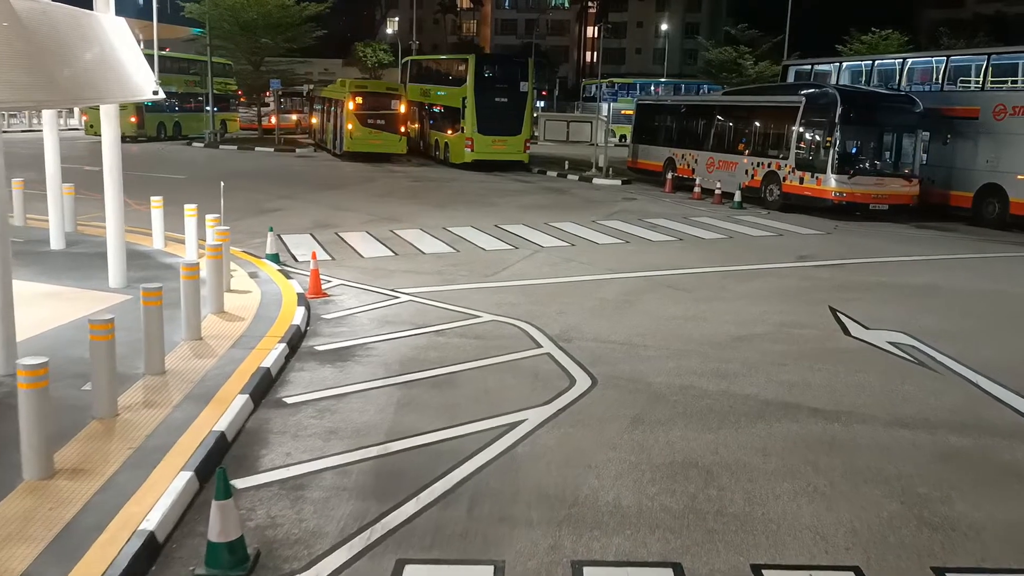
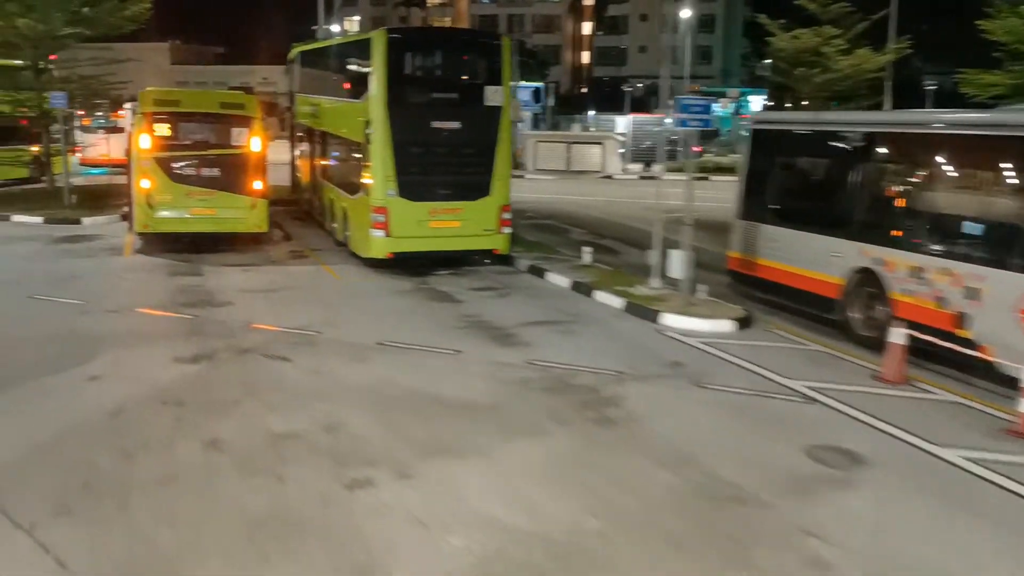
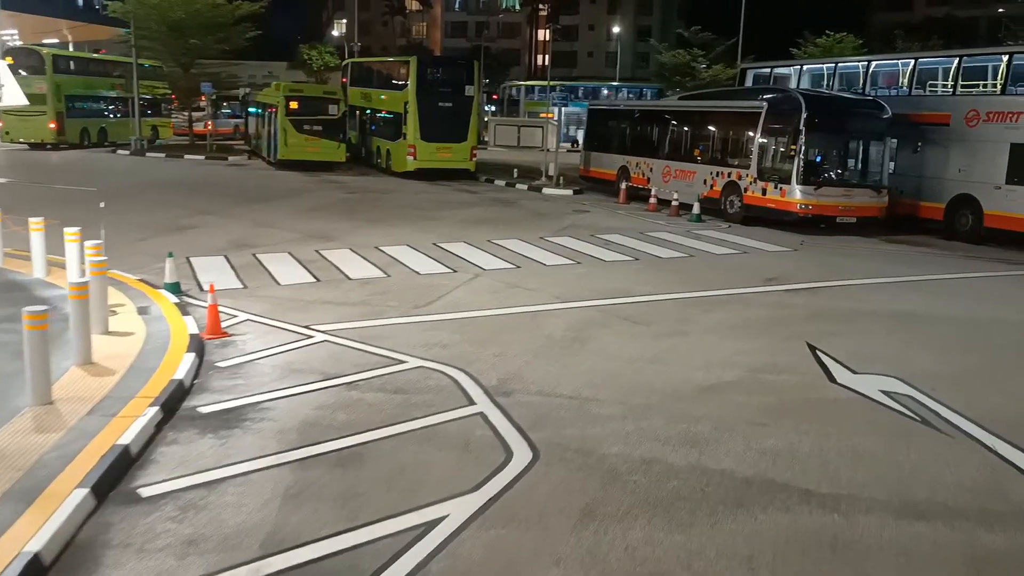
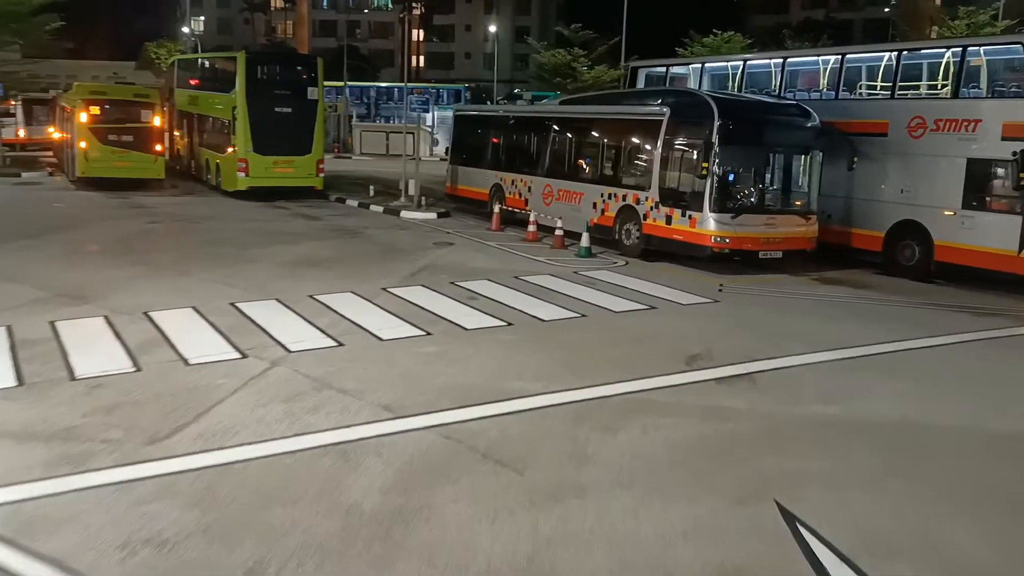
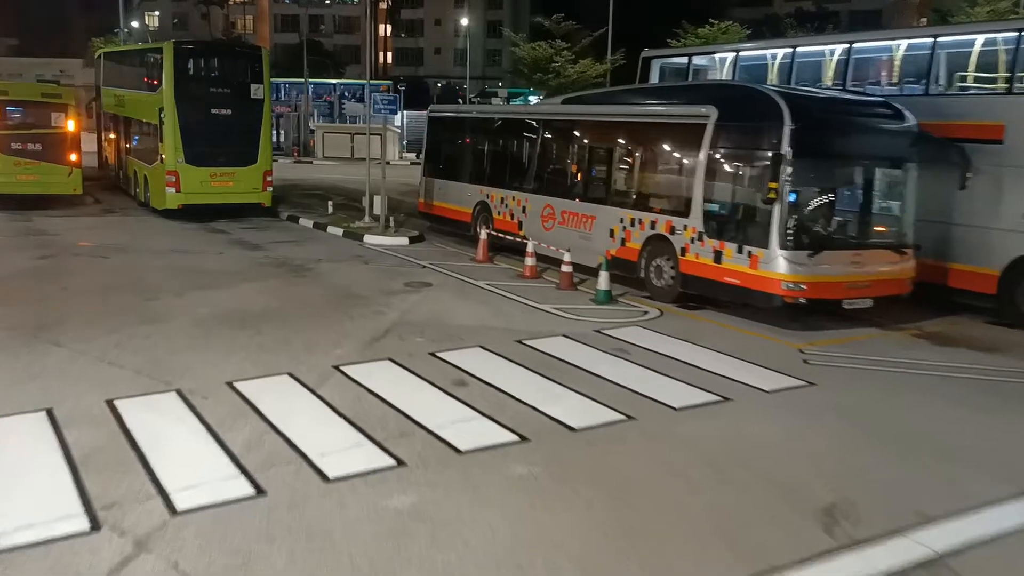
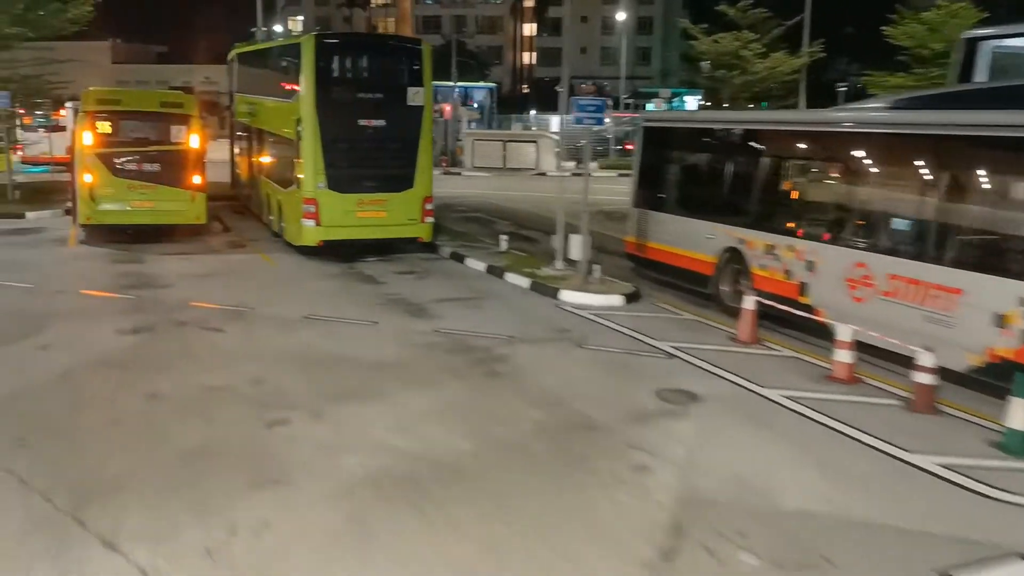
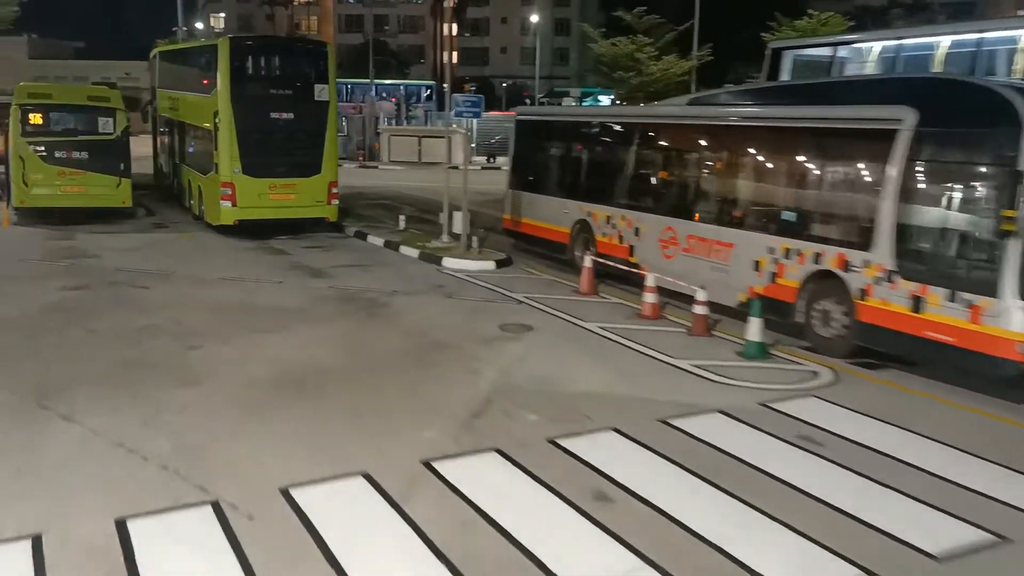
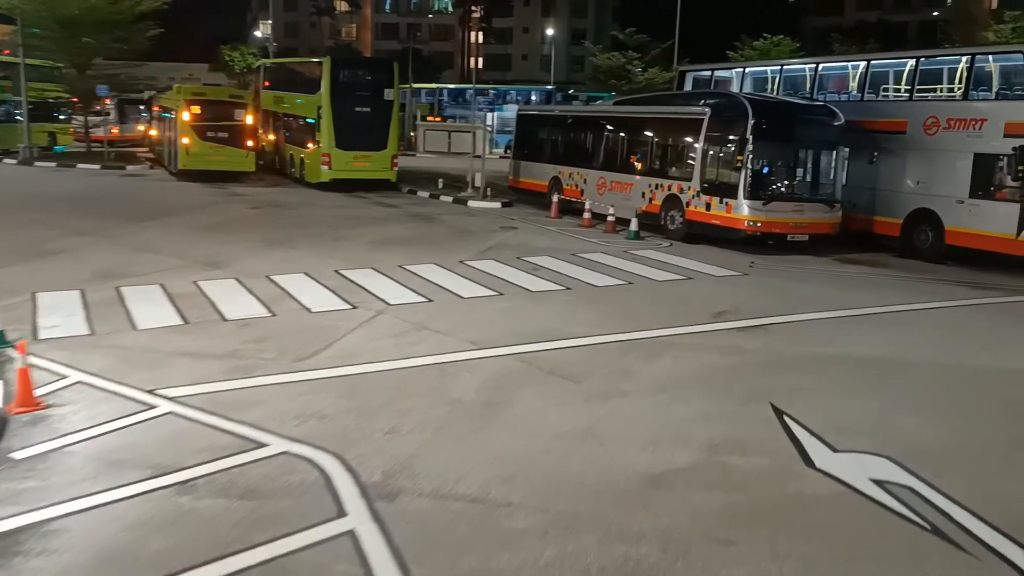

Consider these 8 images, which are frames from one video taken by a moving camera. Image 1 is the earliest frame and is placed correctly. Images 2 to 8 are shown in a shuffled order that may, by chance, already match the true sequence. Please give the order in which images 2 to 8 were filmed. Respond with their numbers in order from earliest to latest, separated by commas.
3, 8, 4, 5, 7, 6, 2
